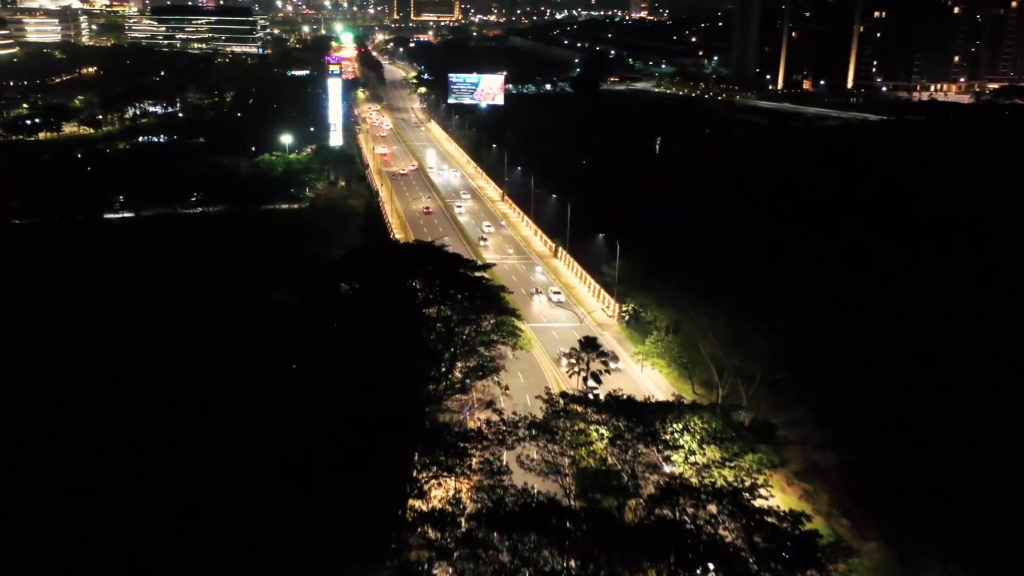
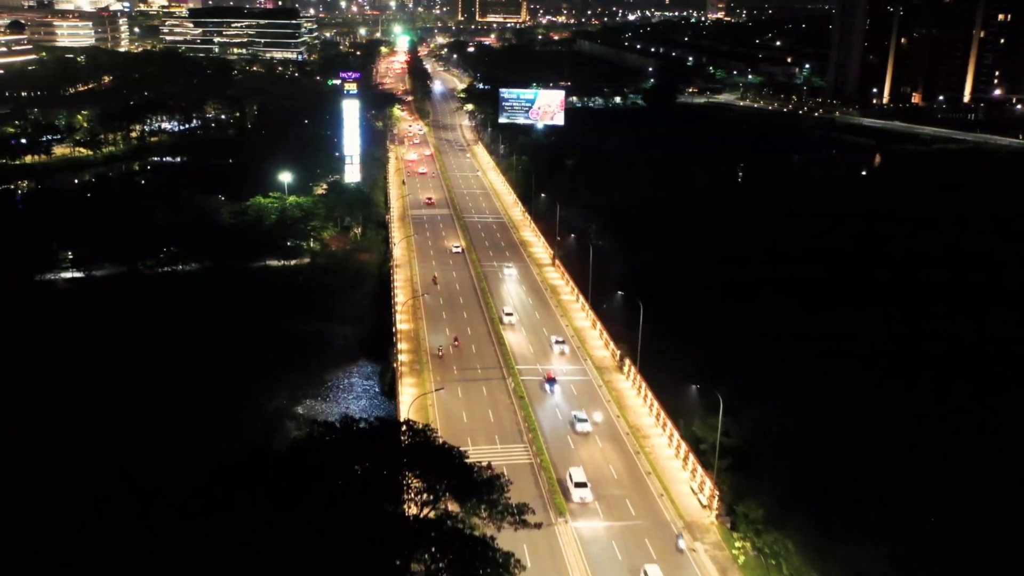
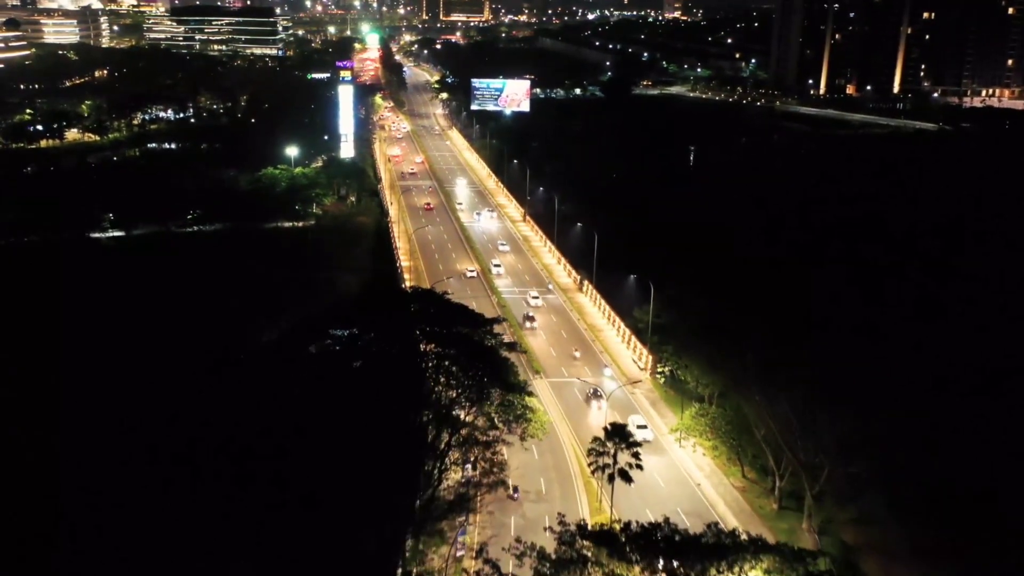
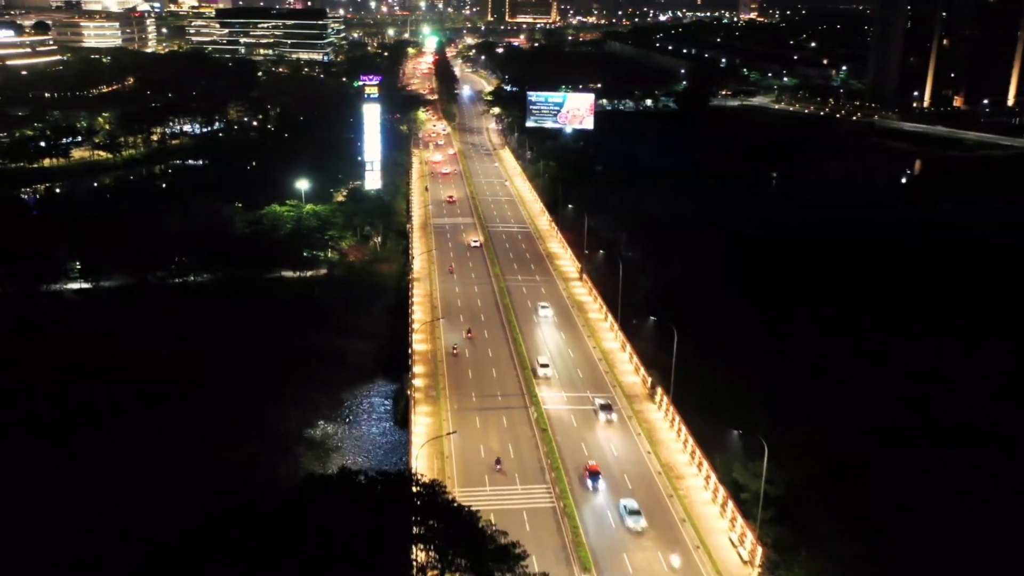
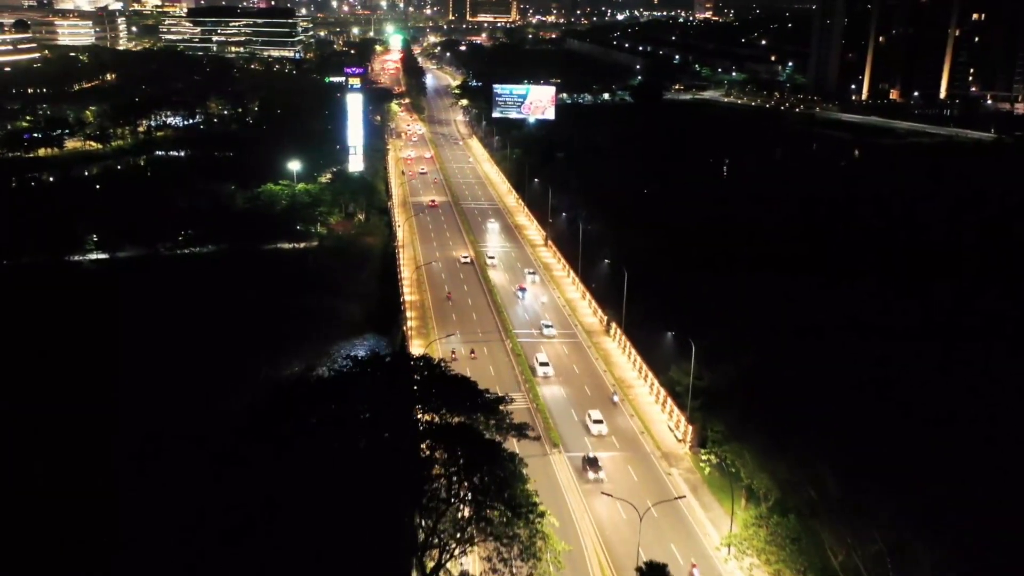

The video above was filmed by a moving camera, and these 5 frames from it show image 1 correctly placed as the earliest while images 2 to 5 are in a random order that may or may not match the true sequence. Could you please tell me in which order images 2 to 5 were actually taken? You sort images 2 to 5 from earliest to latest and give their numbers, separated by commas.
3, 5, 2, 4
